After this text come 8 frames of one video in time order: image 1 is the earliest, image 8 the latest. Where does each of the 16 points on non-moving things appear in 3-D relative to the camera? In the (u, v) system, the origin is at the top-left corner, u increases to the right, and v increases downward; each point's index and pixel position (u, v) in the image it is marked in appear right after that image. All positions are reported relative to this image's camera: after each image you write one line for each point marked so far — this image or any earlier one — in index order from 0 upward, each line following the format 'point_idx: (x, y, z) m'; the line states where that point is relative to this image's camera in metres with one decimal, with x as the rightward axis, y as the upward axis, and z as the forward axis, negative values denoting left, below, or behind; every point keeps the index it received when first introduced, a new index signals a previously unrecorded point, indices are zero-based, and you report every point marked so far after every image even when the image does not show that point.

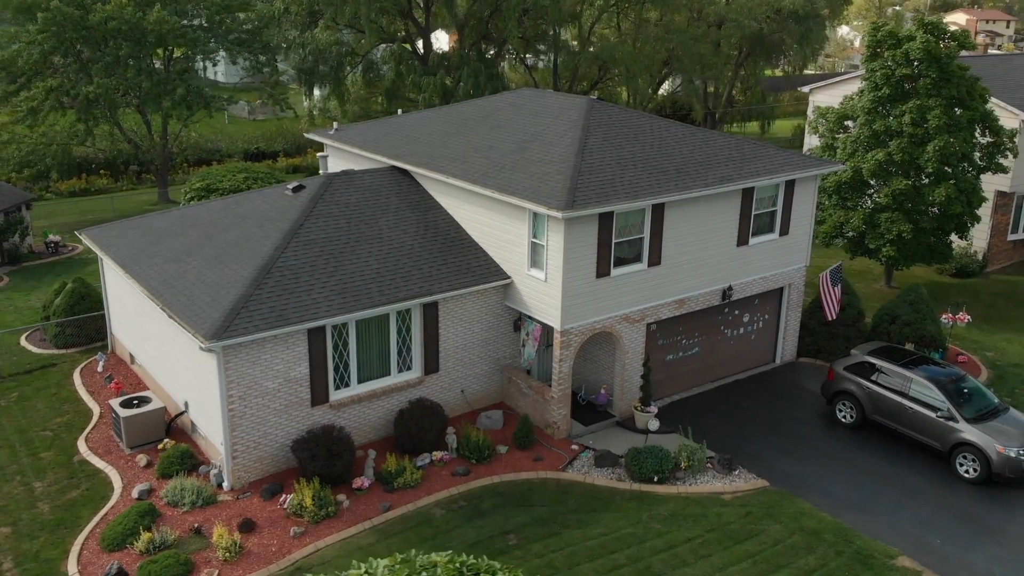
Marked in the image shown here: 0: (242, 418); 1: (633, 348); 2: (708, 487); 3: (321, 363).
0: (-4.4, -2.1, +15.4) m
1: (+2.3, -1.2, +18.0) m
2: (+3.3, -3.4, +16.1) m
3: (-3.2, -1.3, +15.9) m
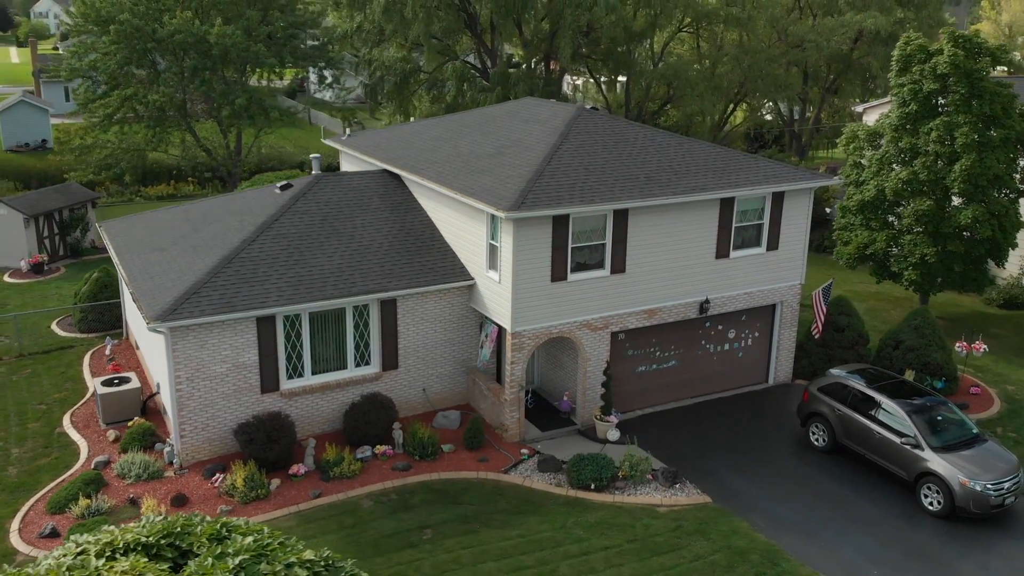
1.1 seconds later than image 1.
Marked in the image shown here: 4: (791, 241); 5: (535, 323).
0: (-5.5, -1.9, +16.1) m
1: (+1.6, -1.3, +17.8) m
2: (+2.2, -3.5, +15.7) m
3: (-4.2, -1.1, +16.4) m
4: (+5.7, +1.0, +19.5) m
5: (+0.4, -0.6, +17.0) m
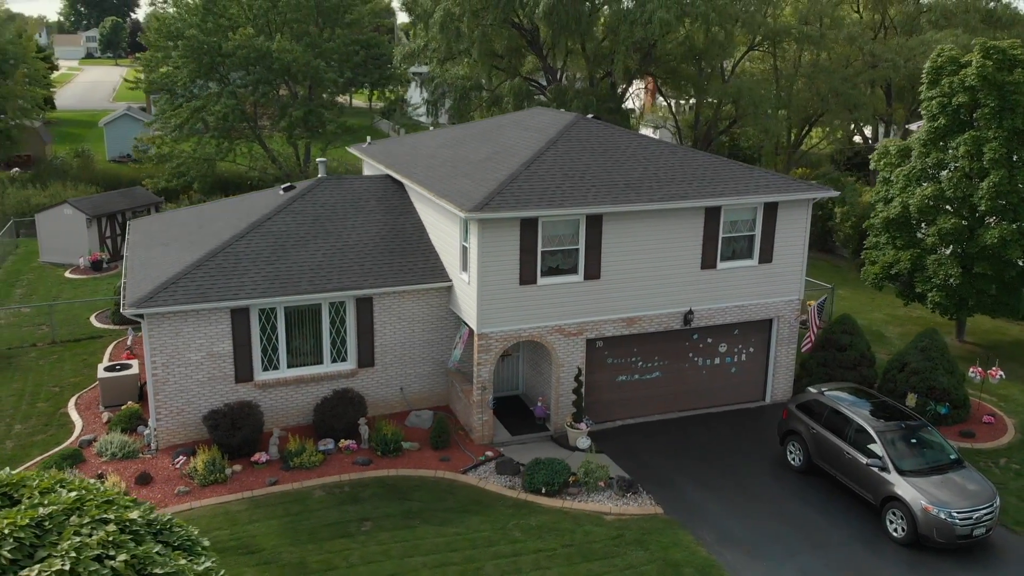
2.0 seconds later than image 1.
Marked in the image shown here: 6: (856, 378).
0: (-6.2, -1.7, +16.8) m
1: (+1.0, -1.4, +17.7) m
2: (+1.4, -3.6, +15.5) m
3: (-4.8, -1.0, +17.0) m
4: (+5.5, +0.7, +18.8) m
5: (-0.2, -0.7, +17.0) m
6: (+7.0, -1.8, +19.2) m
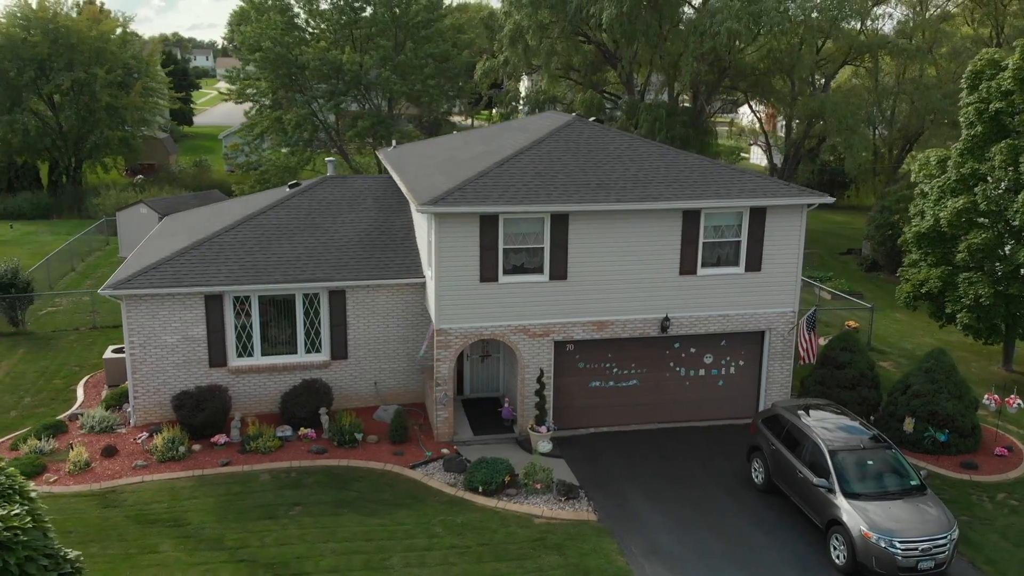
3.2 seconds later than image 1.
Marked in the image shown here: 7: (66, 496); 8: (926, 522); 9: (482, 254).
0: (-6.9, -1.4, +17.6) m
1: (+0.4, -1.4, +17.4) m
2: (+0.3, -3.5, +15.1) m
3: (-5.5, -0.7, +17.6) m
4: (+5.0, +0.5, +17.9) m
5: (-0.9, -0.6, +16.9) m
6: (+6.5, -2.1, +18.0) m
7: (-7.2, -3.4, +15.3) m
8: (+5.8, -3.3, +13.2) m
9: (-0.5, +0.6, +16.6) m
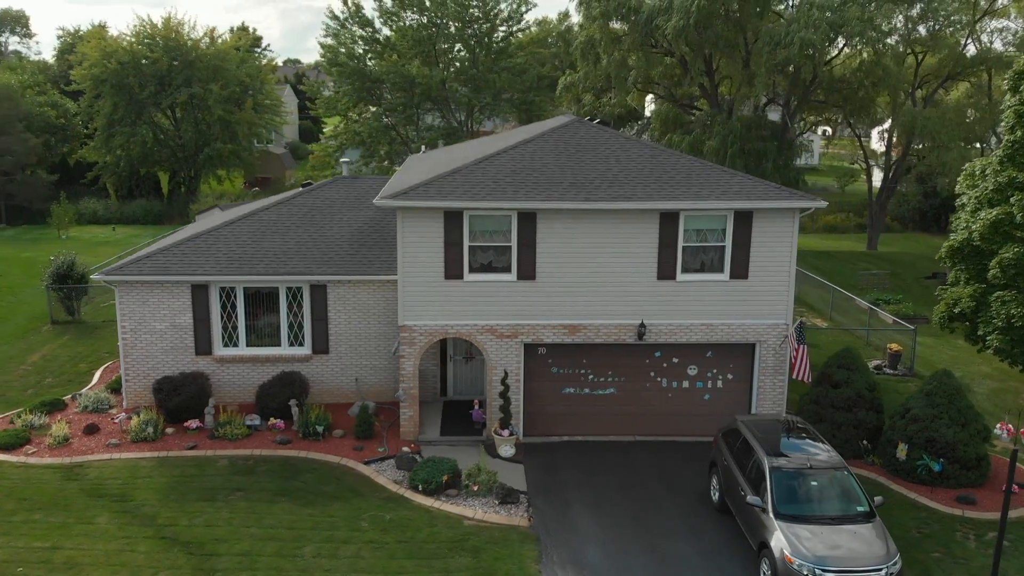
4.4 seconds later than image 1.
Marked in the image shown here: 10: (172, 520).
0: (-7.3, -1.2, +18.3) m
1: (-0.2, -1.4, +16.9) m
2: (-0.8, -3.4, +14.6) m
3: (-5.9, -0.6, +18.2) m
4: (+4.5, +0.3, +16.7) m
5: (-1.5, -0.6, +16.7) m
6: (+5.9, -2.3, +16.5) m
7: (-8.1, -3.1, +16.1) m
8: (+4.4, -3.3, +12.0) m
9: (-1.1, +0.7, +16.4) m
10: (-5.2, -3.5, +14.4) m
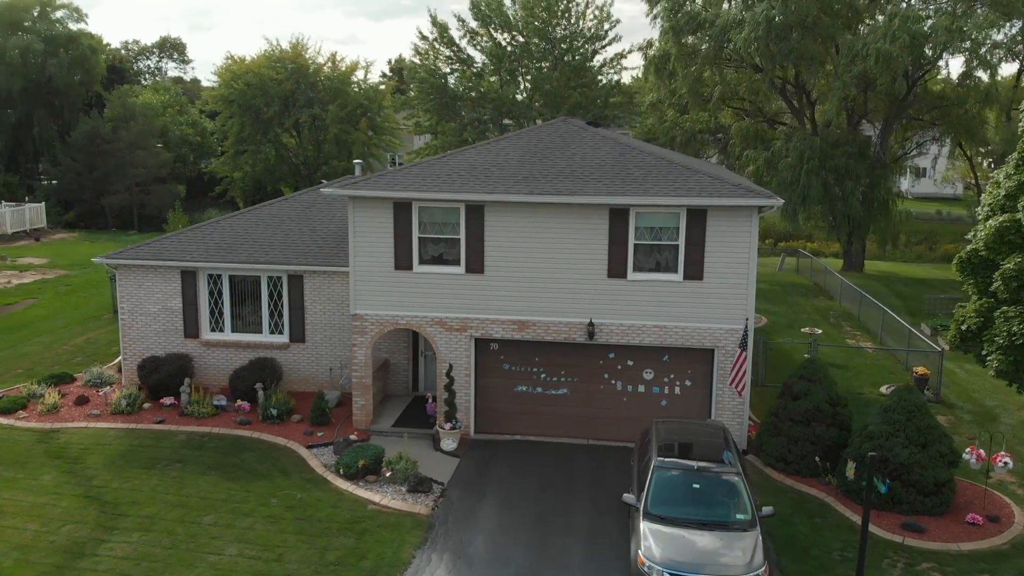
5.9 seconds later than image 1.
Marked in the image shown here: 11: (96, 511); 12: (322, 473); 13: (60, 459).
0: (-7.9, -0.8, +19.5) m
1: (-1.1, -1.3, +16.9) m
2: (-2.2, -3.2, +14.7) m
3: (-6.5, -0.3, +19.1) m
4: (+3.6, +0.3, +15.9) m
5: (-2.4, -0.4, +16.9) m
6: (+4.8, -2.4, +15.4) m
7: (-9.1, -2.6, +17.4) m
8: (+2.4, -3.2, +11.1) m
9: (-2.0, +0.8, +16.6) m
10: (-6.6, -3.1, +15.2) m
11: (-6.3, -3.4, +14.2) m
12: (-3.1, -3.0, +15.5) m
13: (-7.8, -2.9, +16.2) m
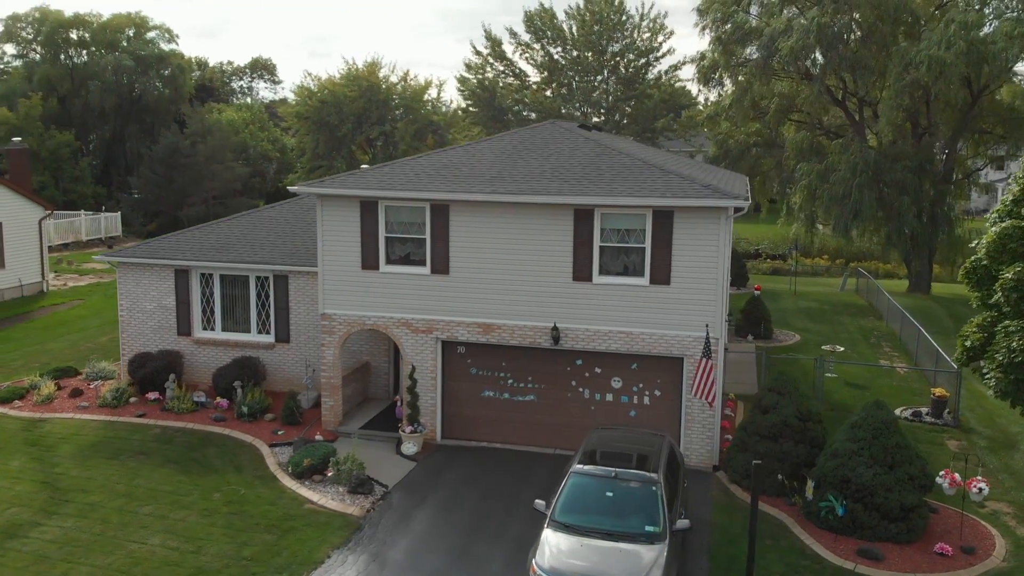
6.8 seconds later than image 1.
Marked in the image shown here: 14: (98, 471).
0: (-8.1, -0.8, +20.0) m
1: (-1.7, -1.3, +16.6) m
2: (-3.0, -3.1, +14.4) m
3: (-6.8, -0.2, +19.5) m
4: (+2.9, +0.2, +15.1) m
5: (-3.0, -0.4, +16.8) m
6: (+4.0, -2.5, +14.4) m
7: (-9.6, -2.5, +18.0) m
8: (+1.1, -3.1, +10.4) m
9: (-2.6, +0.8, +16.5) m
10: (-7.3, -3.0, +15.5) m
11: (-7.2, -3.2, +14.5) m
12: (-3.9, -3.0, +15.4) m
13: (-8.4, -2.8, +16.6) m
14: (-6.8, -3.0, +15.4) m
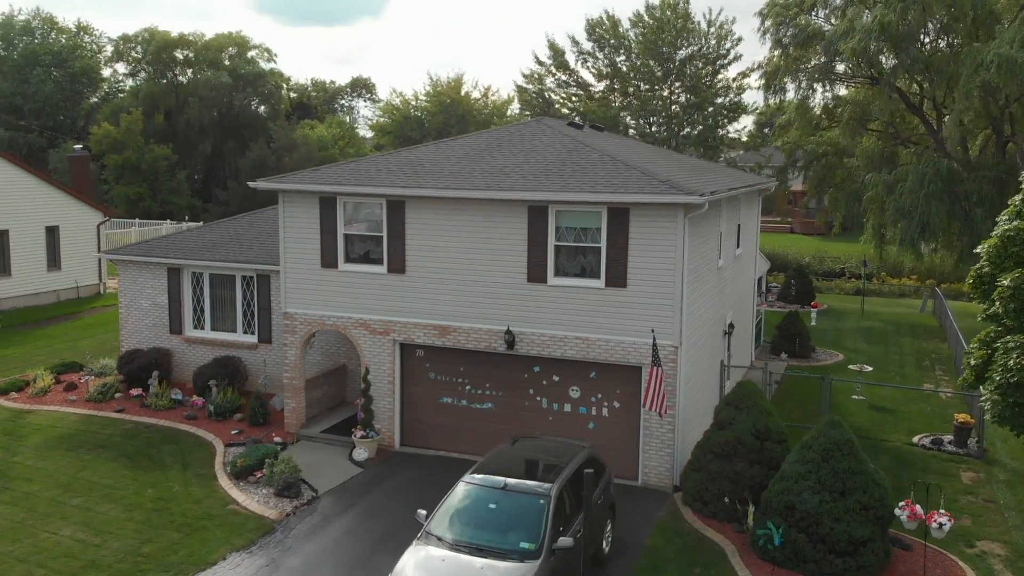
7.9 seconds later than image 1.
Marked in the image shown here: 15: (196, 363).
0: (-8.2, -0.7, +20.2) m
1: (-2.3, -1.3, +16.0) m
2: (-4.0, -3.1, +14.0) m
3: (-7.0, -0.2, +19.5) m
4: (+2.0, +0.1, +14.0) m
5: (-3.5, -0.3, +16.4) m
6: (+3.0, -2.6, +13.0) m
7: (-10.0, -2.4, +18.4) m
8: (-0.4, -3.0, +9.4) m
9: (-3.2, +0.9, +16.0) m
10: (-8.1, -2.9, +15.7) m
11: (-8.1, -3.0, +14.6) m
12: (-4.7, -2.9, +15.1) m
13: (-9.0, -2.7, +16.9) m
14: (-7.6, -2.9, +15.5) m
15: (-6.5, -1.6, +19.5) m
